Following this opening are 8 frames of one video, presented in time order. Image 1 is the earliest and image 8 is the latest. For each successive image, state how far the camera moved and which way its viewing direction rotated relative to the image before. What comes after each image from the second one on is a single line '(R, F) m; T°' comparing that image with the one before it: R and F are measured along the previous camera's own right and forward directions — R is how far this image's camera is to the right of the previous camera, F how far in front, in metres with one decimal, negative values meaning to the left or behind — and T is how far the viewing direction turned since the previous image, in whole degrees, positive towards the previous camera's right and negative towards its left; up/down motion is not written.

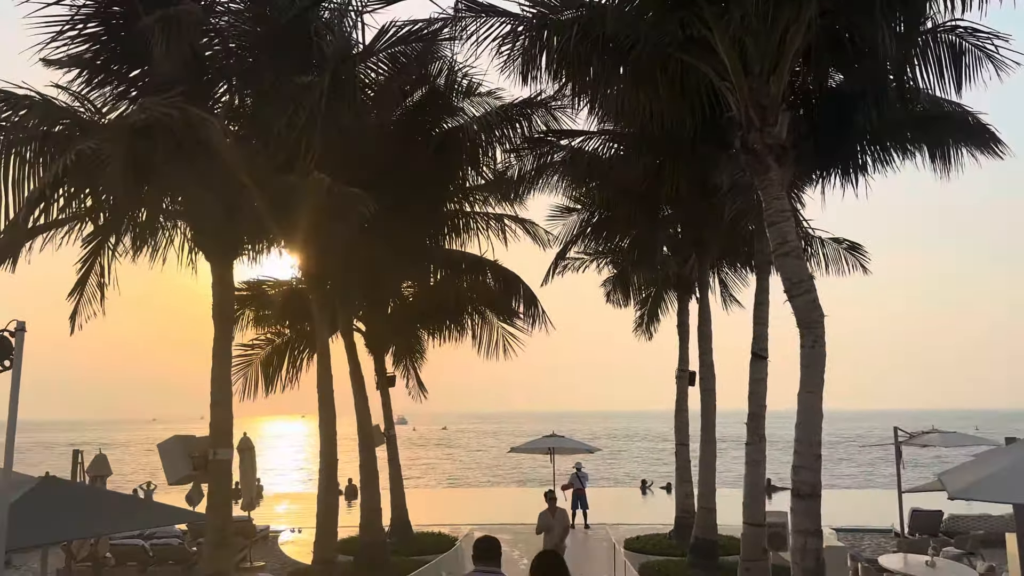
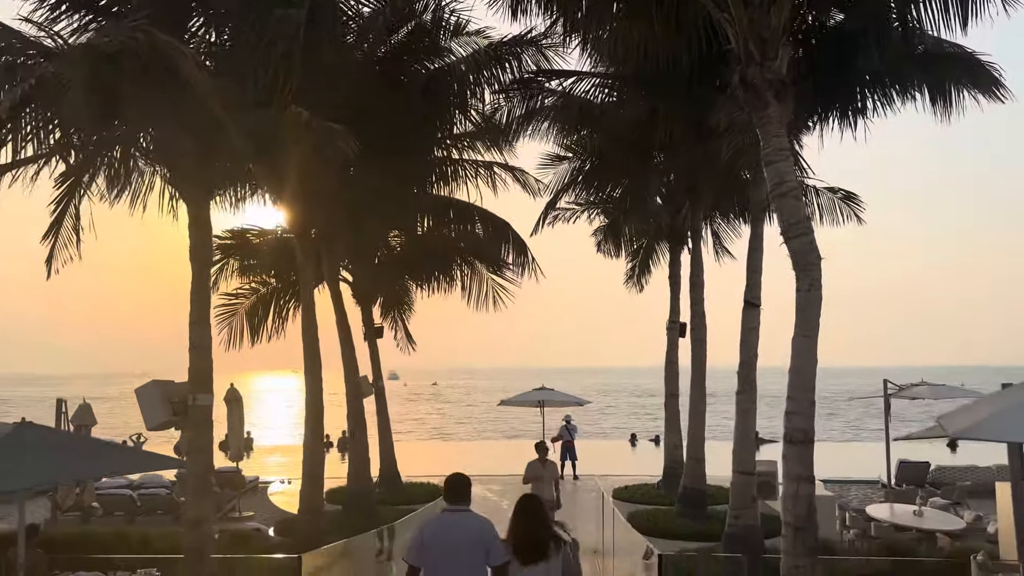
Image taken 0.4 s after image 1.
(0.0, +0.2) m; +1°
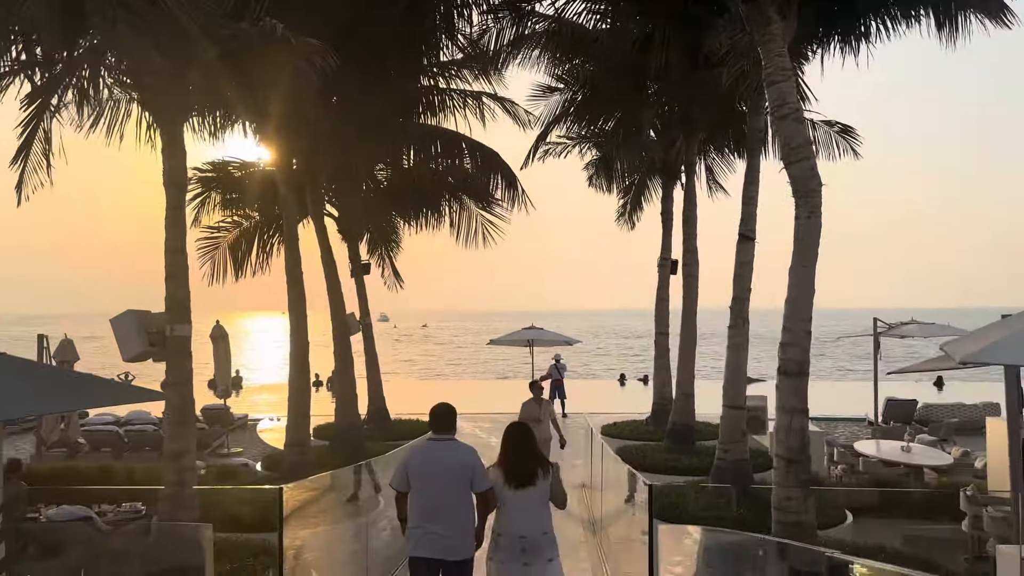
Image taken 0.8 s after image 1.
(0.0, +0.2) m; +1°
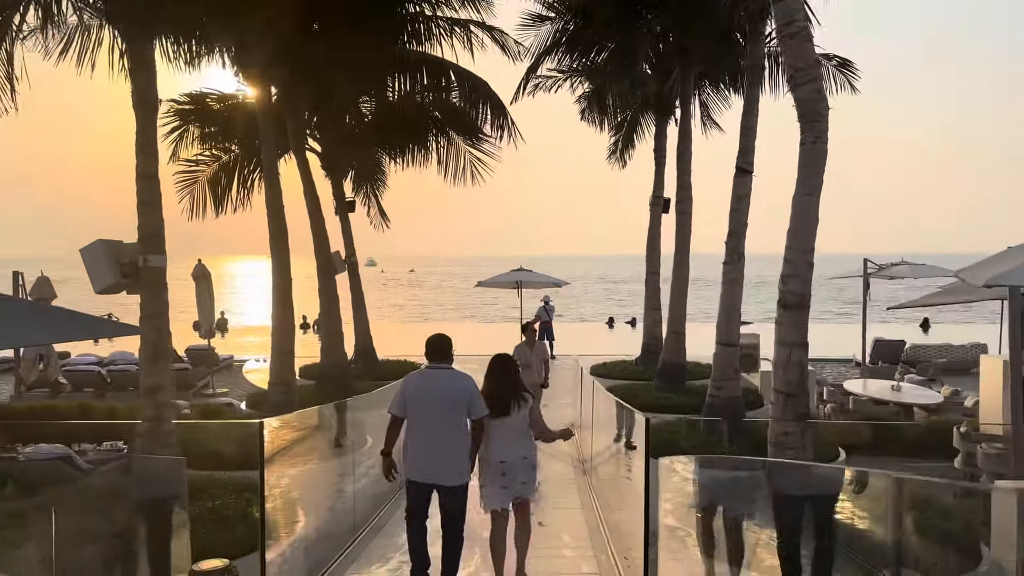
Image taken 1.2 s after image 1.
(0.0, +0.3) m; +1°
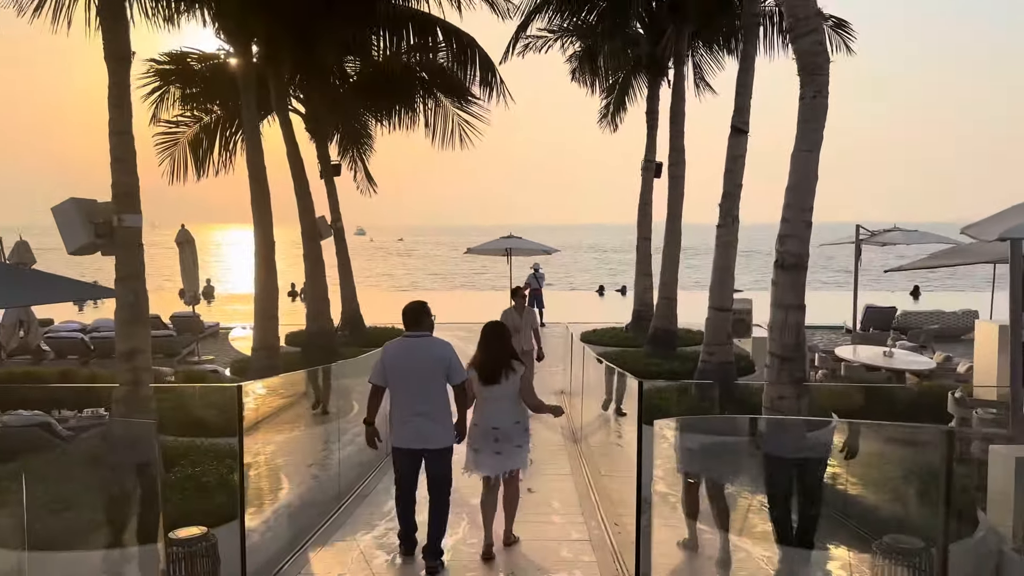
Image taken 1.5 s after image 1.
(0.0, +0.2) m; +1°
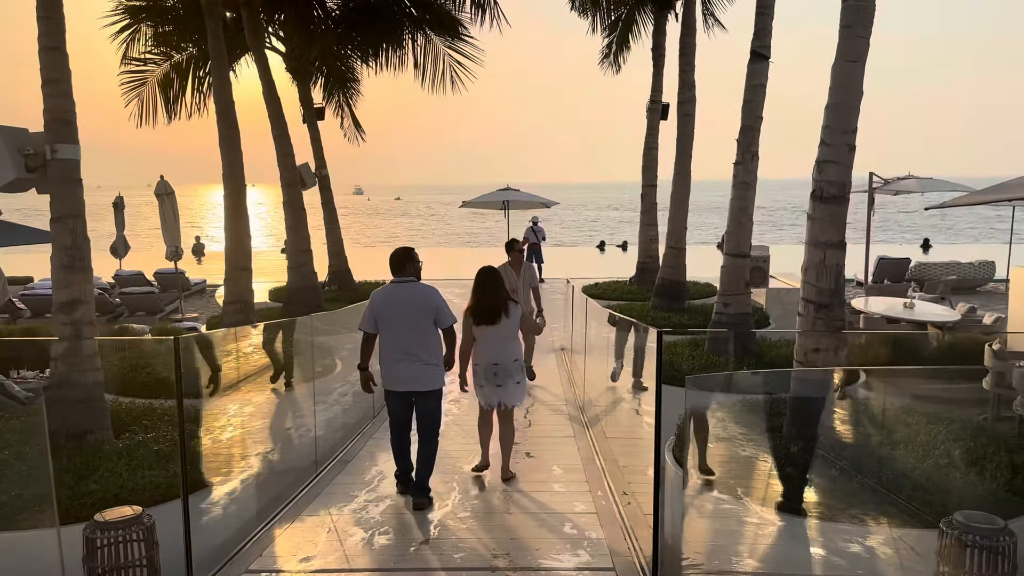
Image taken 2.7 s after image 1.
(0.0, +0.8) m; 0°
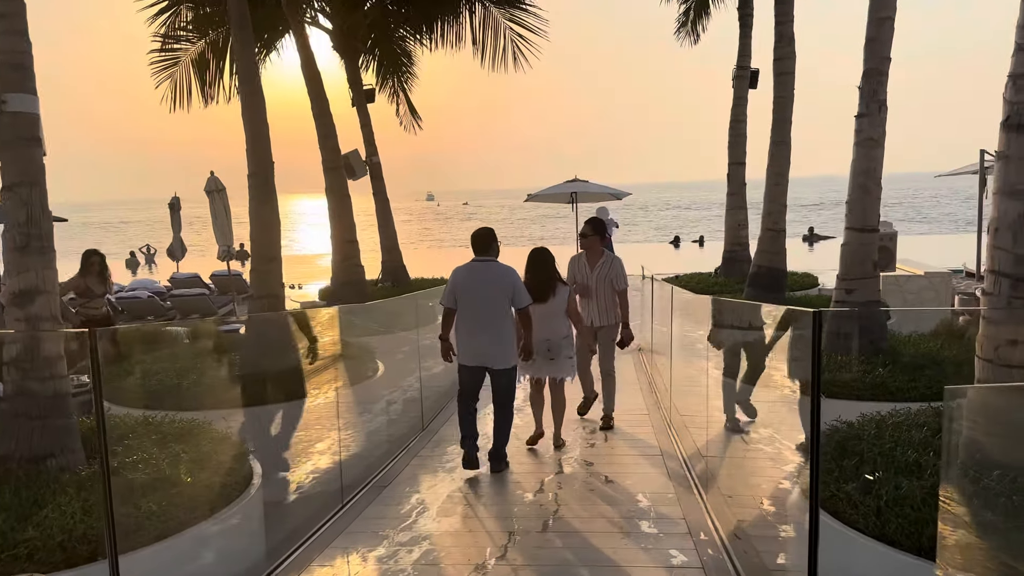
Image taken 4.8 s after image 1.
(0.0, +1.3) m; -5°
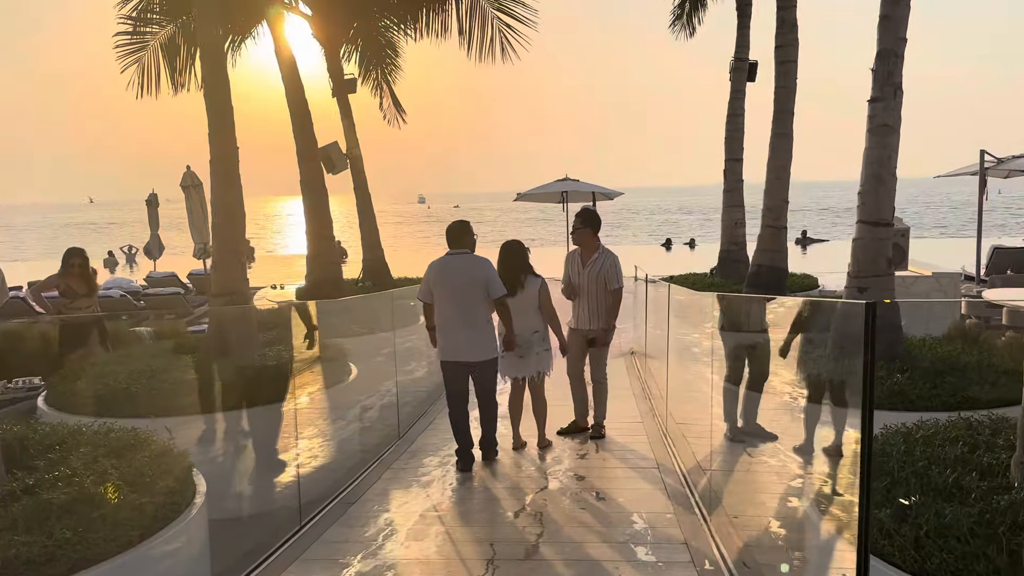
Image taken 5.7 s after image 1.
(0.0, +0.5) m; +1°
